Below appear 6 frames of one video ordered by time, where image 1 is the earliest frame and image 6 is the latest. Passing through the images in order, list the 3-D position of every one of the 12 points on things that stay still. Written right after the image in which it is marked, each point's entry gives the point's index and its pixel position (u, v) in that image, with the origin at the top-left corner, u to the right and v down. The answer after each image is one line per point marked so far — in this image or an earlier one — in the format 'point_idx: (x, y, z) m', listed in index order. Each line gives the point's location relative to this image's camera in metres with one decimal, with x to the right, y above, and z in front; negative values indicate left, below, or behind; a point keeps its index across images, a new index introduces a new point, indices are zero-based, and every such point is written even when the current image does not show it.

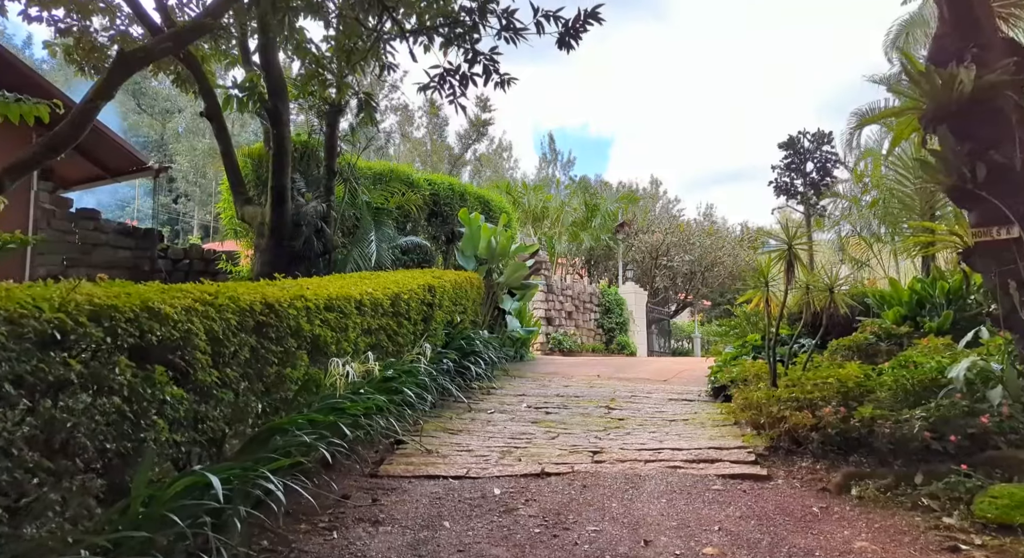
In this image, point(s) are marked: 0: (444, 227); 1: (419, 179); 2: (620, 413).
0: (-0.9, +0.7, +9.7) m
1: (-1.2, +1.3, +9.3) m
2: (+0.9, -1.1, +5.9) m
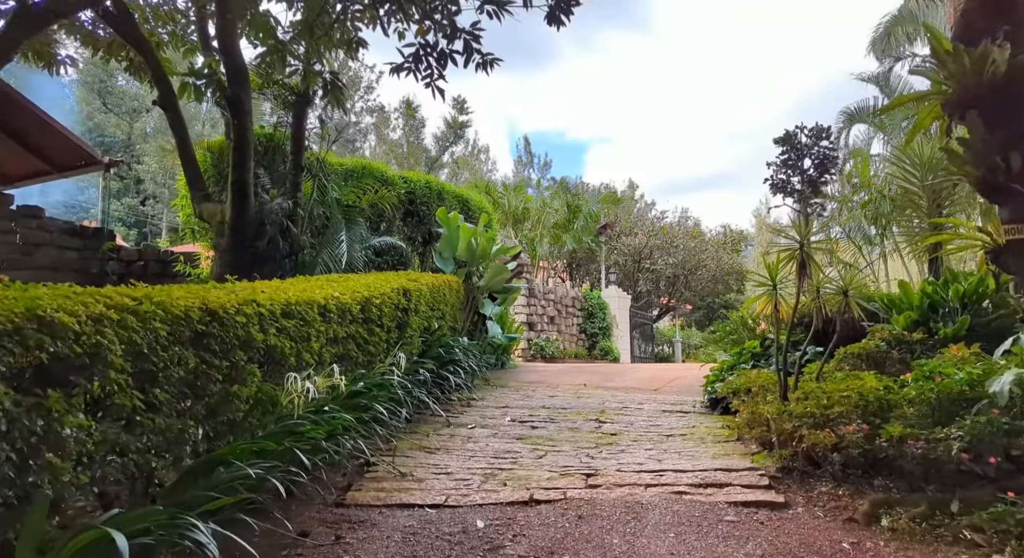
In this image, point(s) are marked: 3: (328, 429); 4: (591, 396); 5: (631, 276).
0: (-1.2, +0.7, +9.2) m
1: (-1.4, +1.2, +8.8) m
2: (+0.7, -1.1, +5.4) m
3: (-1.0, -0.8, +3.7) m
4: (+0.7, -1.1, +6.8) m
5: (+3.2, +0.1, +19.1) m
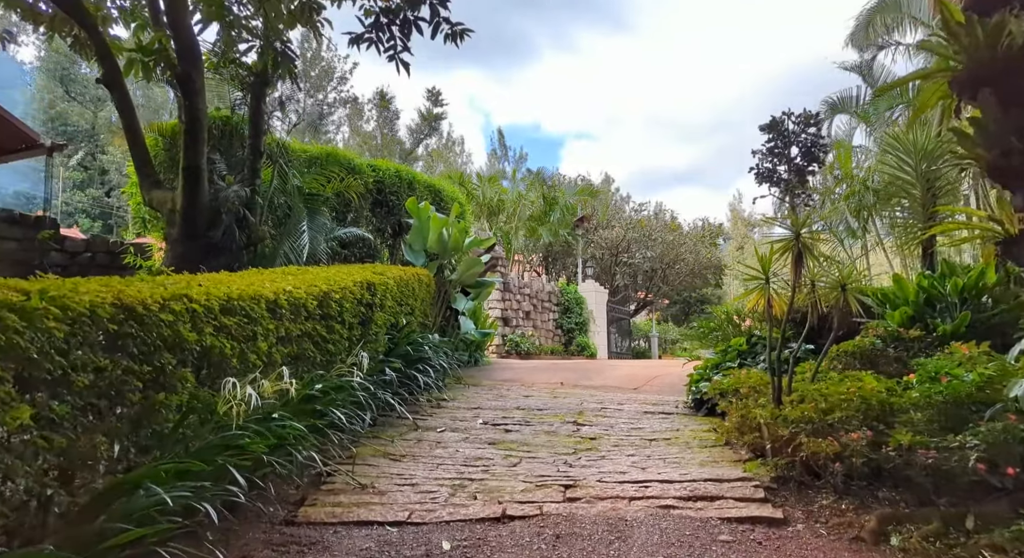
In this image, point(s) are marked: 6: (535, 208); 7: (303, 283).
0: (-1.5, +0.7, +8.7) m
1: (-1.7, +1.3, +8.3) m
2: (+0.6, -1.1, +5.1) m
3: (-1.1, -0.7, +3.3) m
4: (+0.5, -1.0, +6.4) m
5: (+2.5, +0.2, +18.8) m
6: (+0.5, +1.6, +16.0) m
7: (-1.3, 0.0, +4.3) m
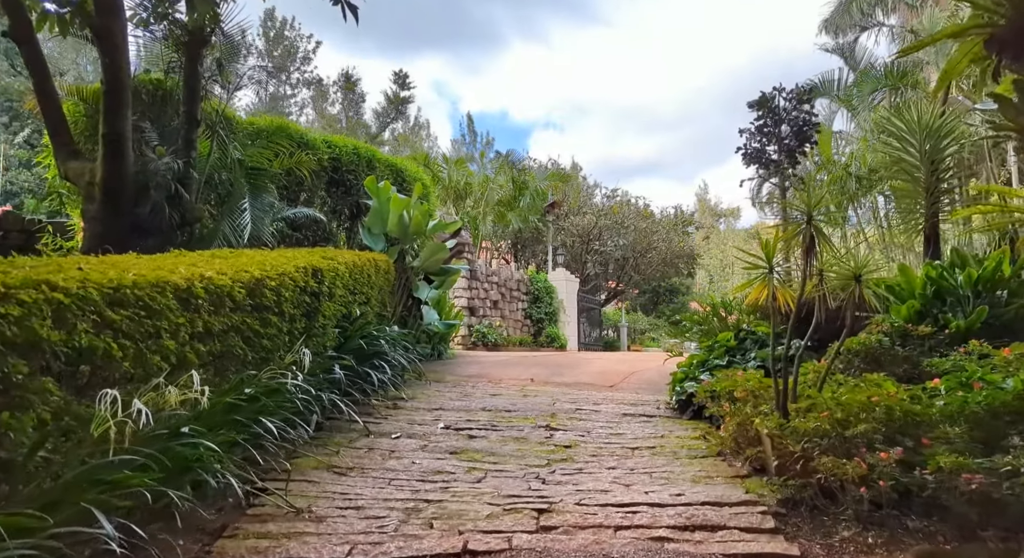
0: (-1.9, +0.9, +8.0) m
1: (-2.1, +1.5, +7.6) m
2: (+0.3, -1.0, +4.5) m
3: (-1.2, -0.7, +2.7) m
4: (+0.2, -0.9, +5.9) m
5: (+1.7, +0.5, +18.3) m
6: (-0.2, +1.9, +15.4) m
7: (-1.4, +0.1, +3.7) m
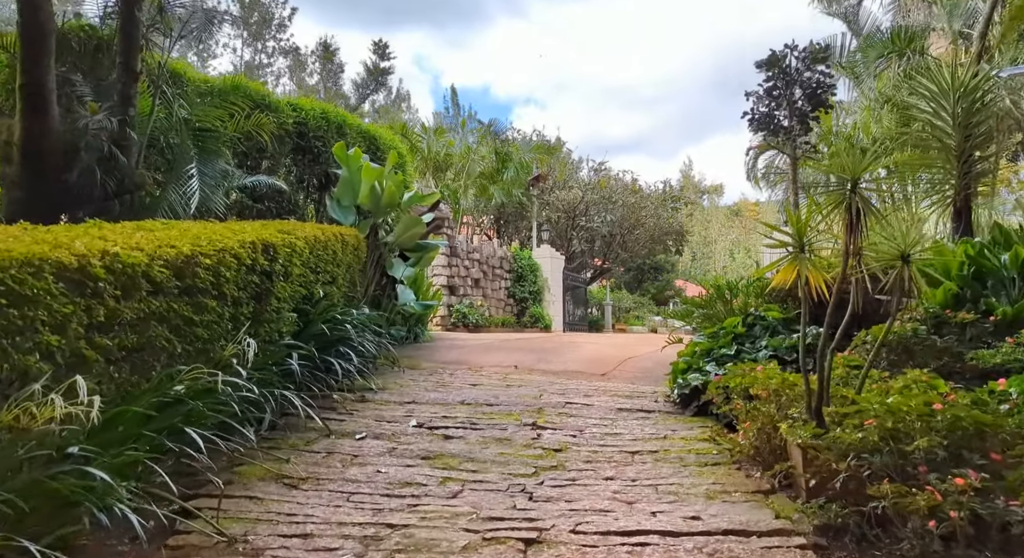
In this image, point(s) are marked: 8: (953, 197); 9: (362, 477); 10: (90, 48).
0: (-2.0, +1.1, +7.4) m
1: (-2.3, +1.7, +6.9) m
2: (+0.2, -0.9, +4.0) m
3: (-1.3, -0.6, +2.1) m
4: (+0.1, -0.8, +5.3) m
5: (+1.3, +1.1, +17.7) m
6: (-0.5, +2.3, +14.7) m
7: (-1.5, +0.2, +3.0) m
8: (+3.1, +0.6, +5.0) m
9: (-0.7, -0.9, +3.4) m
10: (-3.2, +1.7, +5.4) m
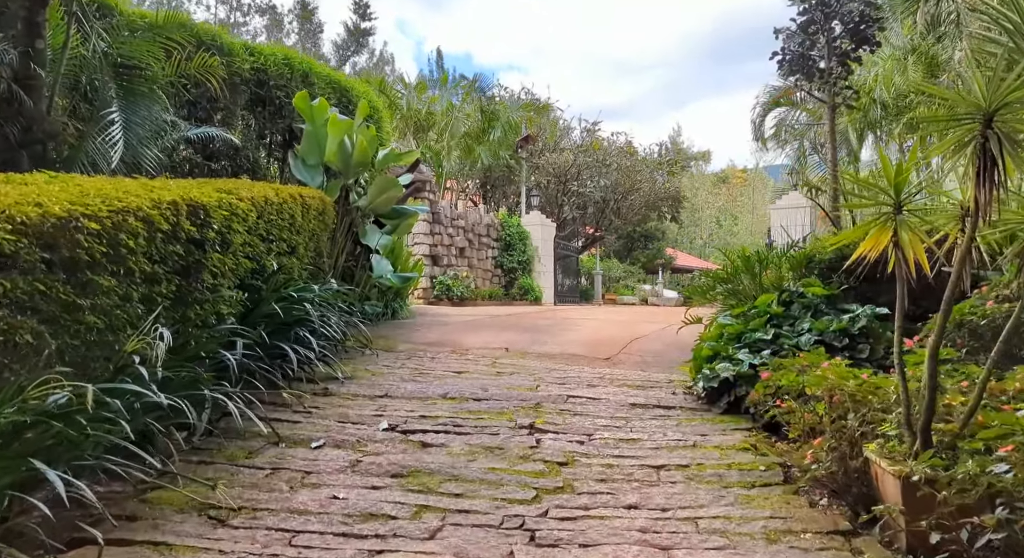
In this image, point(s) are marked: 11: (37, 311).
0: (-2.1, +1.4, +6.5) m
1: (-2.3, +2.0, +6.0) m
2: (+0.2, -0.7, +3.2) m
3: (-1.3, -0.6, +1.3) m
4: (0.0, -0.6, +4.5) m
5: (+1.0, +1.8, +16.9) m
6: (-0.8, +2.9, +13.7) m
7: (-1.5, +0.2, +2.2) m
8: (+3.0, +0.8, +4.3) m
9: (-0.7, -0.8, +2.6) m
10: (-3.2, +1.9, +4.5) m
11: (-1.4, -0.1, +2.2) m
